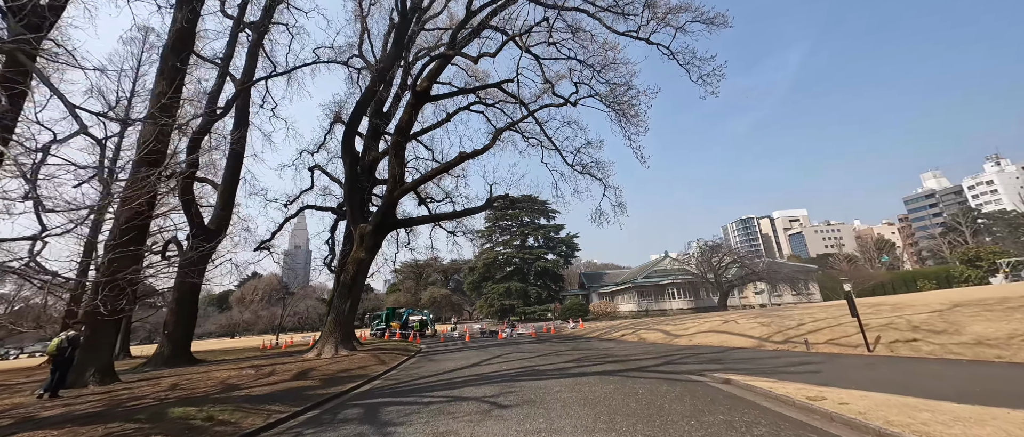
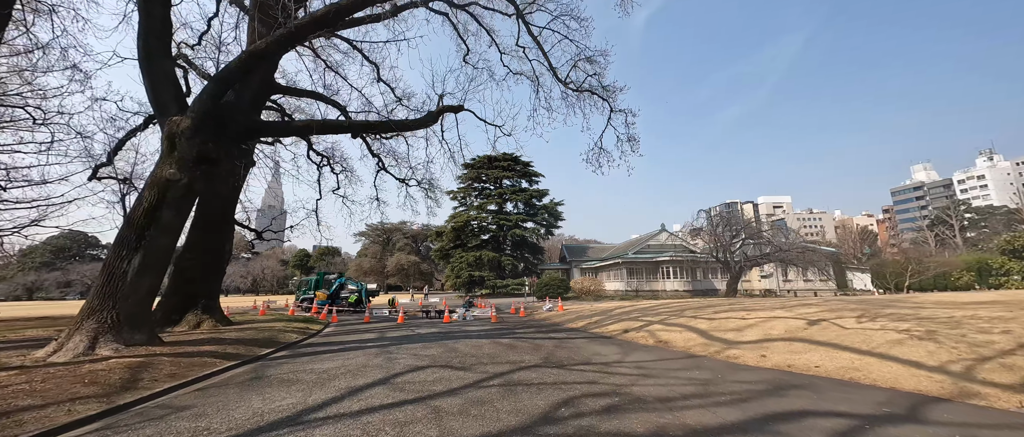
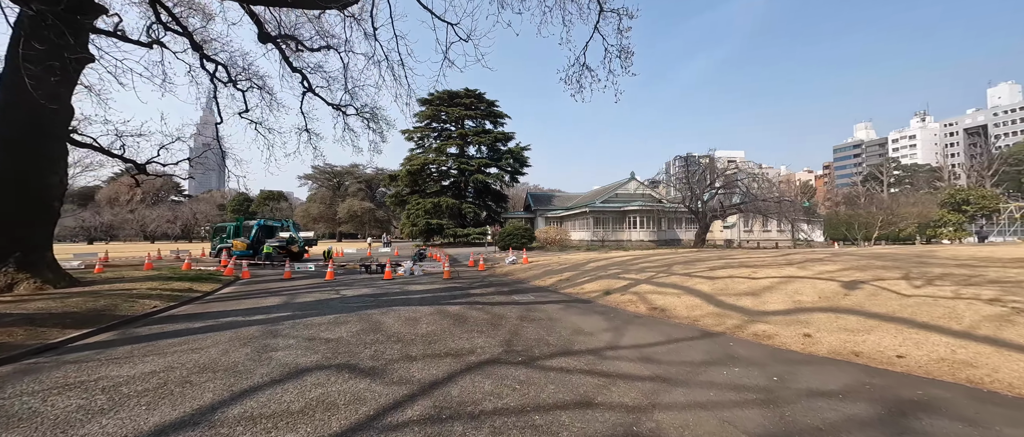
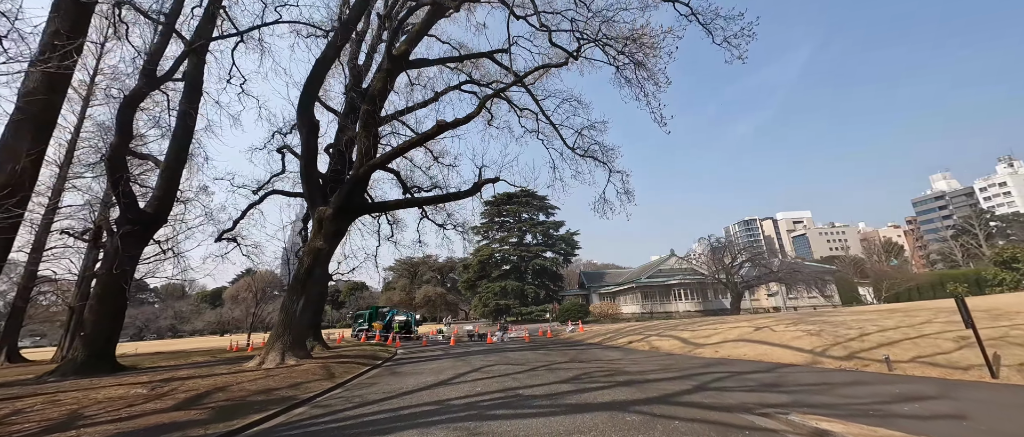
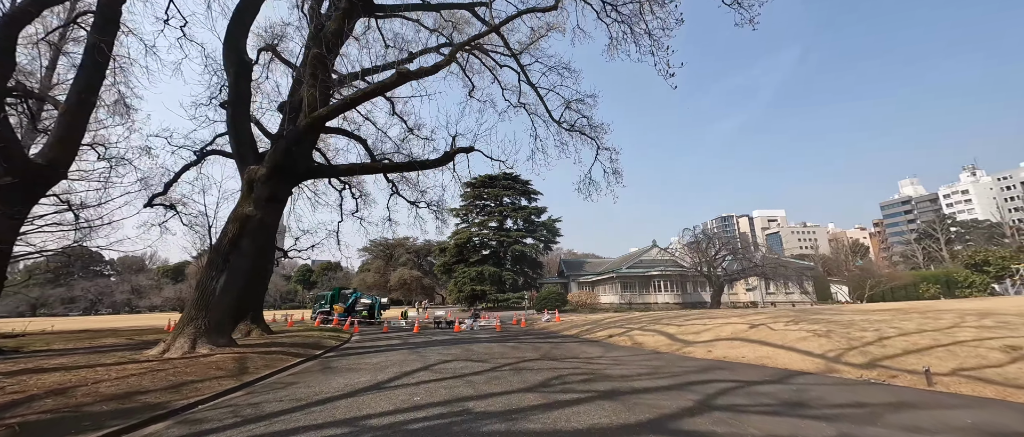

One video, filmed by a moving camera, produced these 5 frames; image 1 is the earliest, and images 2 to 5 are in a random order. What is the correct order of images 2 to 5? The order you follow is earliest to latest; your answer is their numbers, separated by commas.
4, 5, 2, 3
